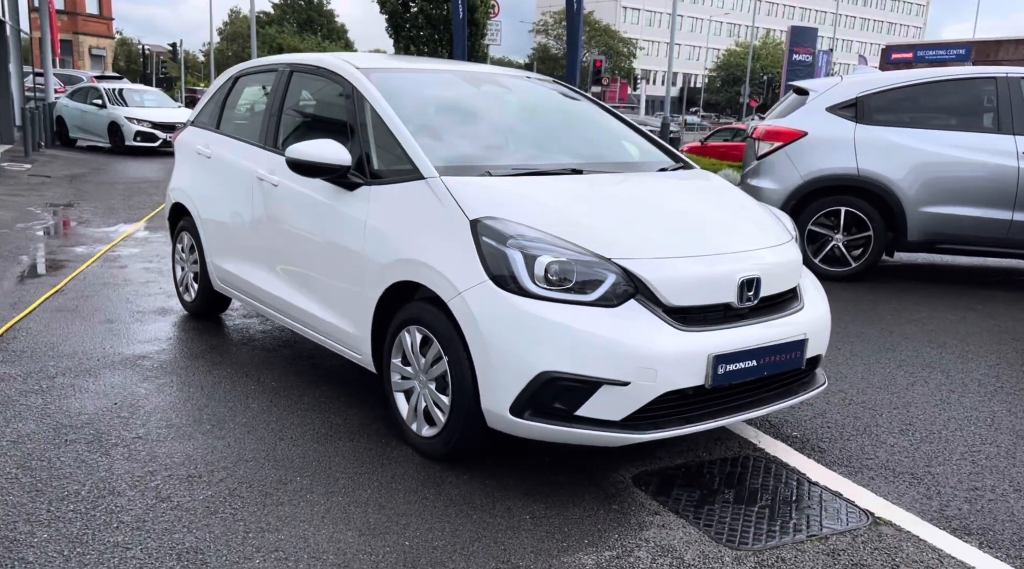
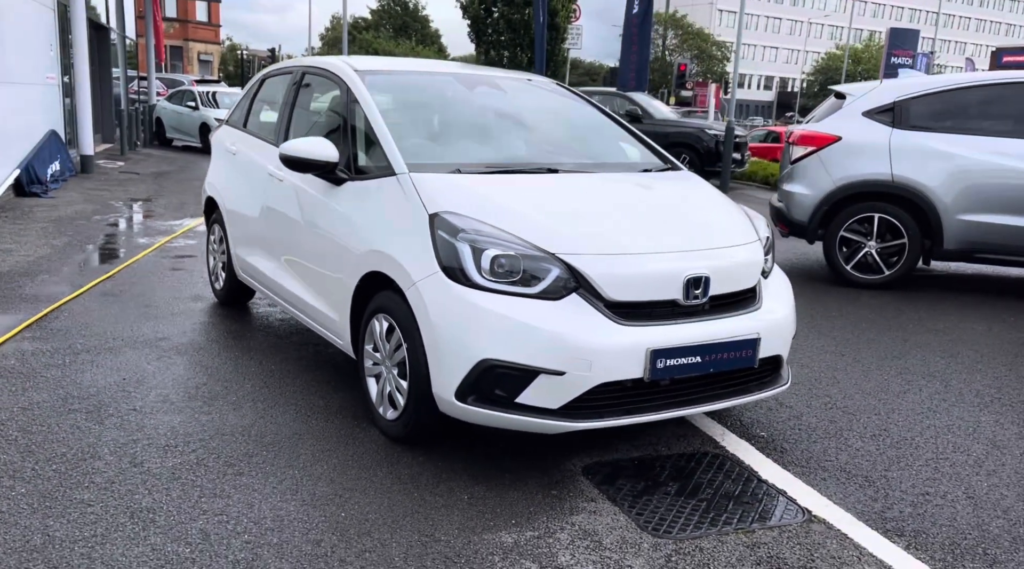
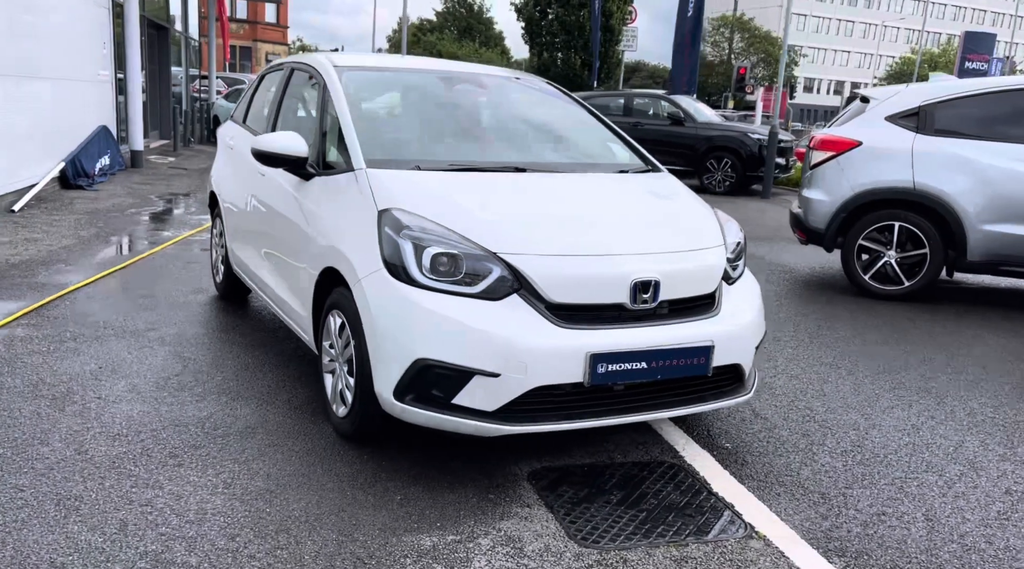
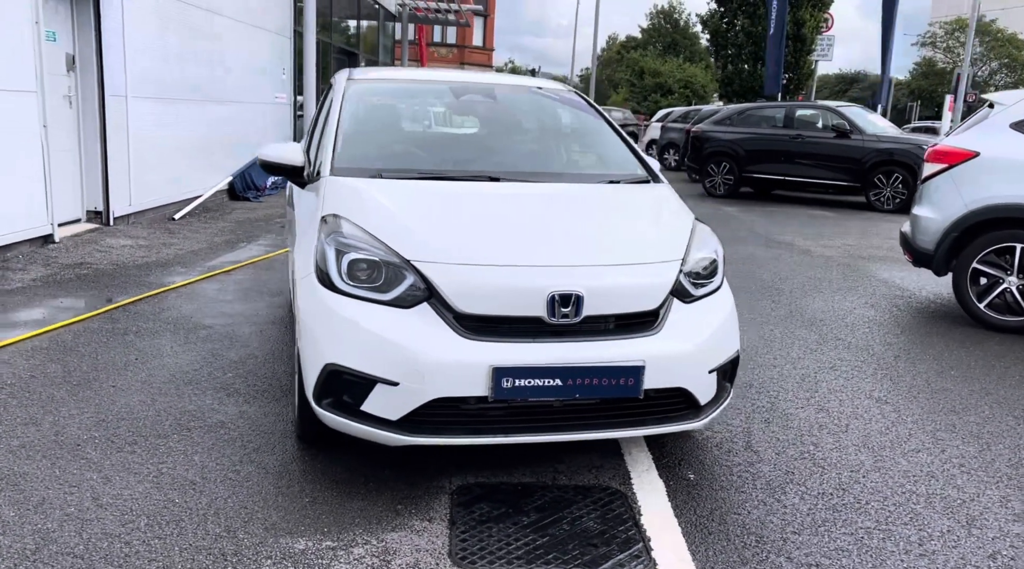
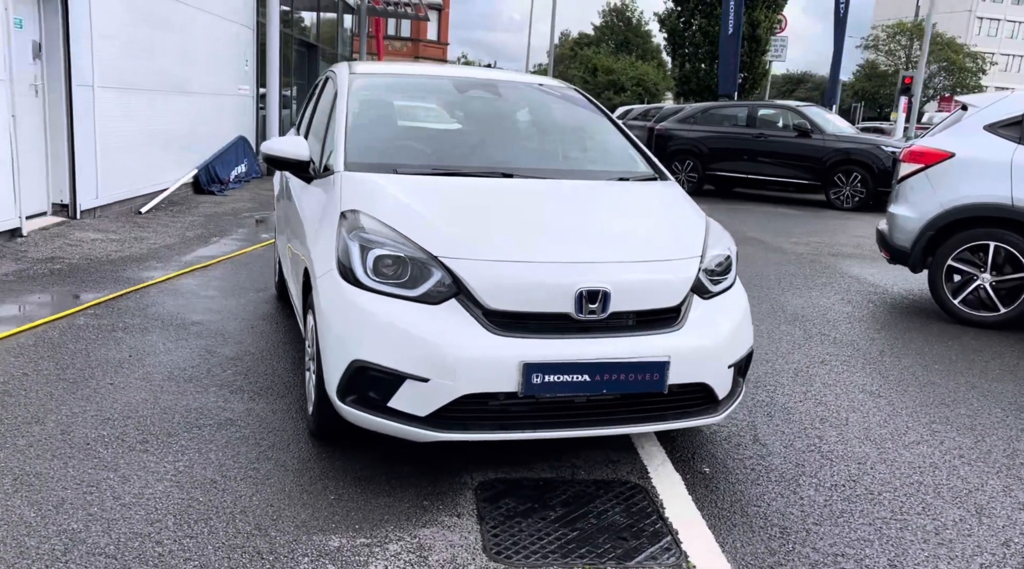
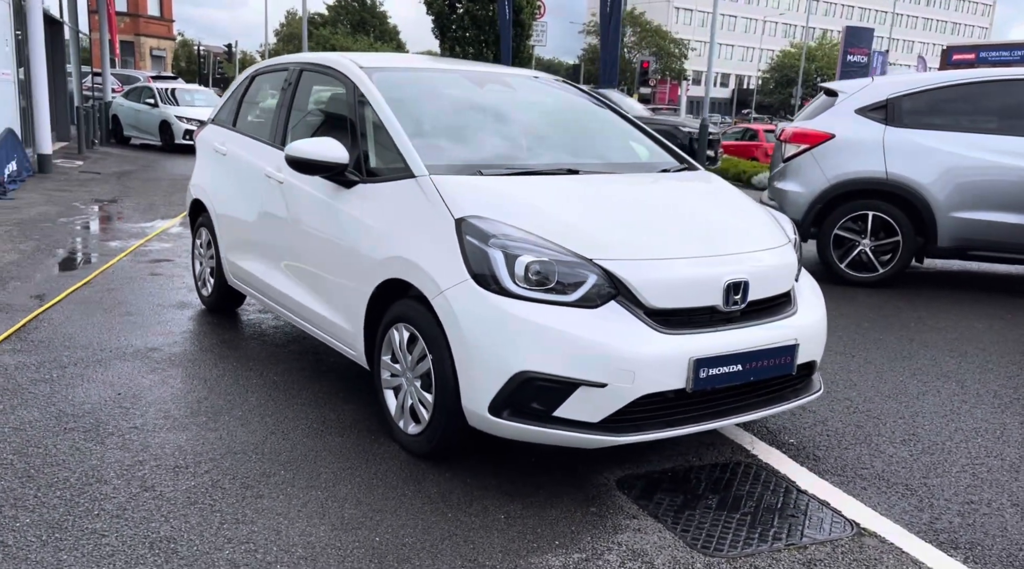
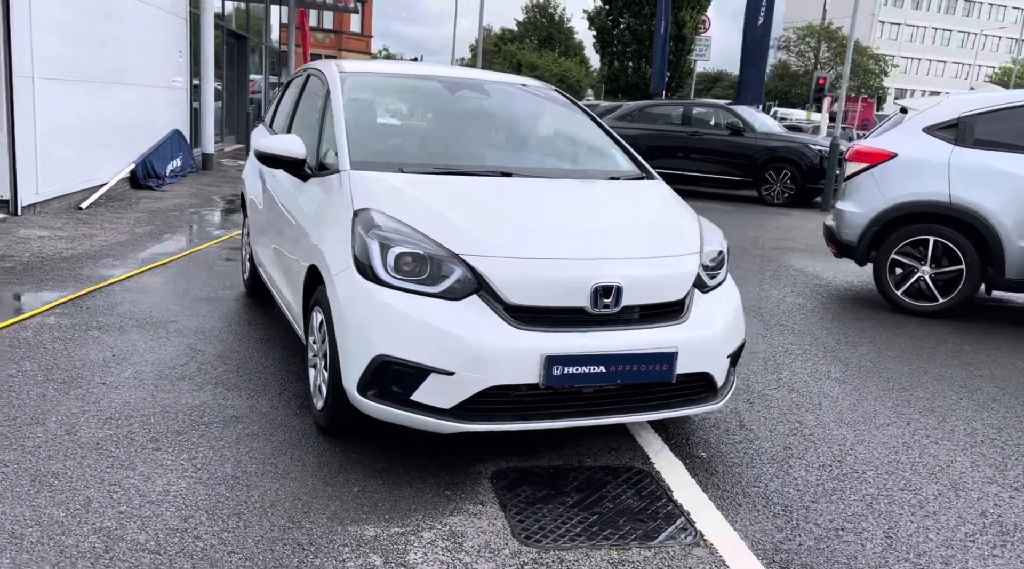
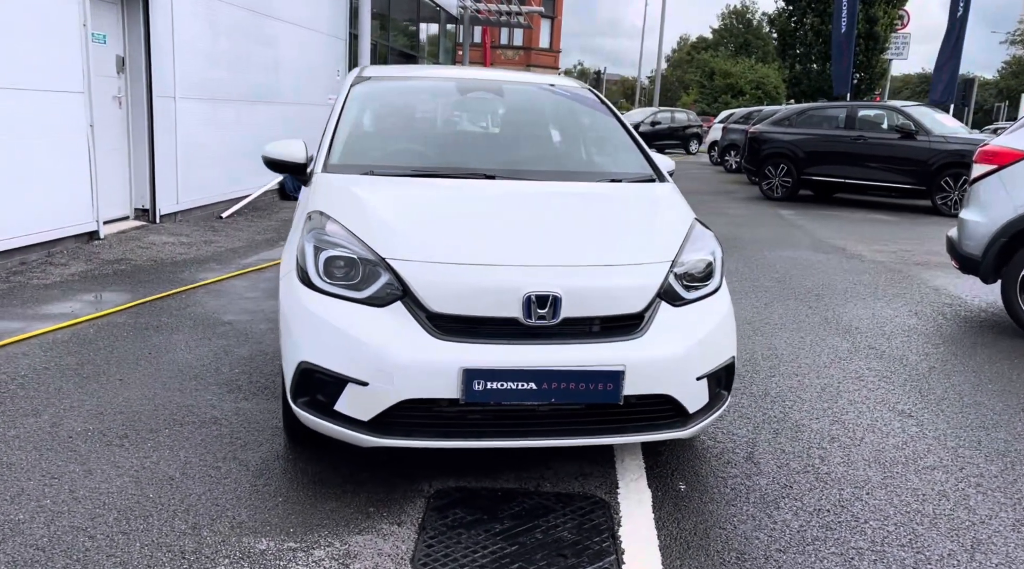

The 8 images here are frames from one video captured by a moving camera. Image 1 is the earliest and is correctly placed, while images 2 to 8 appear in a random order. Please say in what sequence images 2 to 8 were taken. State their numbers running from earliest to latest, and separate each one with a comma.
6, 2, 3, 7, 5, 4, 8
